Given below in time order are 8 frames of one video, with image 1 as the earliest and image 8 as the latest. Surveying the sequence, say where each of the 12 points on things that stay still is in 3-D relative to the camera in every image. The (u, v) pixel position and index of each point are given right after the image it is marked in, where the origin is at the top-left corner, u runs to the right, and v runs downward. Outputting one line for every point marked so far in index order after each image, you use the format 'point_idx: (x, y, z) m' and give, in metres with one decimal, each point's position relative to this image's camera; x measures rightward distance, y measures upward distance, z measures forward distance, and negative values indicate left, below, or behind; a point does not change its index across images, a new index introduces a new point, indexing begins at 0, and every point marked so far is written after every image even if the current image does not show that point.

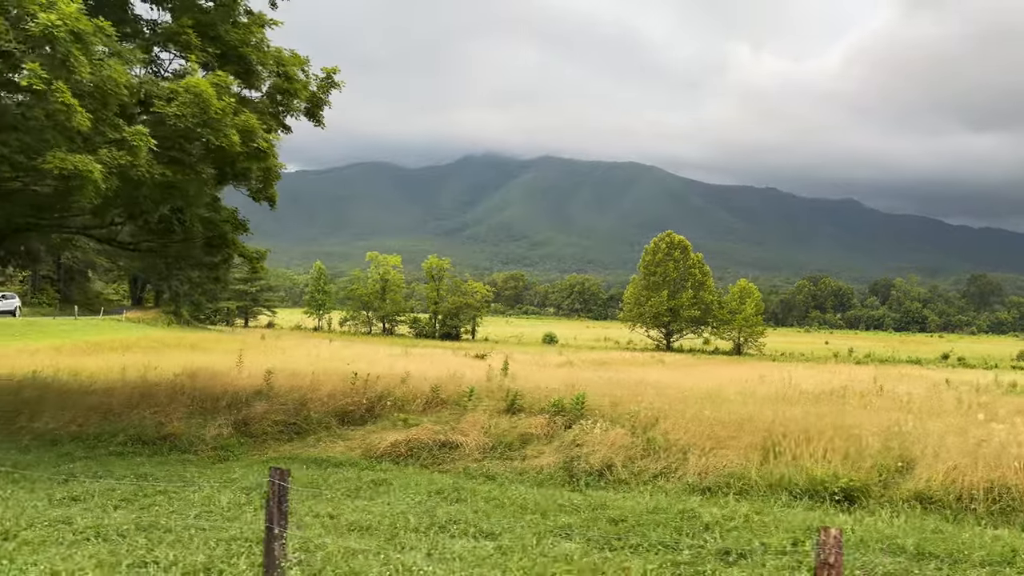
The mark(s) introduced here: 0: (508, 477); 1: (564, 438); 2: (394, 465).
0: (-0.1, -1.9, +5.8) m
1: (+0.6, -1.8, +6.7) m
2: (-1.3, -1.9, +6.2) m
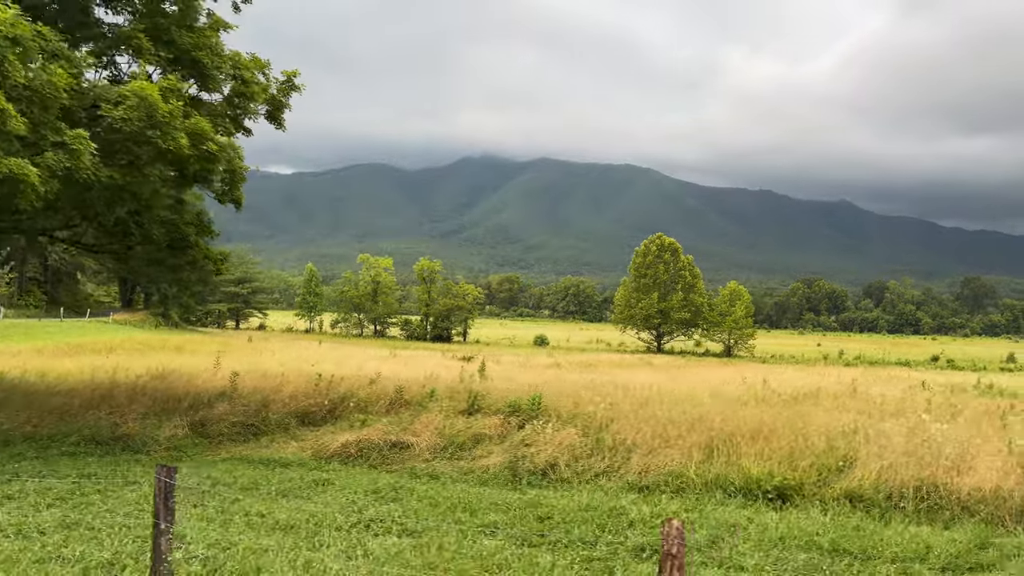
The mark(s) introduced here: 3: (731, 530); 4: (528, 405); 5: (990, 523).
0: (-0.6, -1.9, +5.8) m
1: (0.0, -1.8, +6.8) m
2: (-1.9, -1.9, +6.2) m
3: (+1.7, -1.9, +4.5) m
4: (+0.2, -1.7, +8.2) m
5: (+4.0, -2.0, +4.8) m
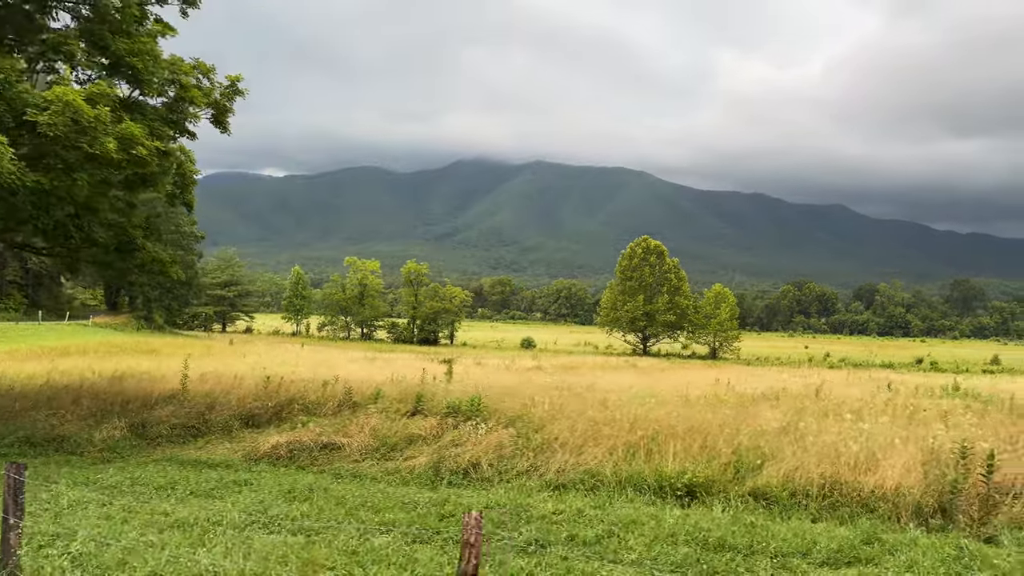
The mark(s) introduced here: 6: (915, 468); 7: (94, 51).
0: (-1.4, -2.0, +5.9) m
1: (-0.8, -1.8, +6.9) m
2: (-2.7, -2.0, +6.3) m
3: (+1.0, -1.9, +4.6) m
4: (-0.6, -1.7, +8.3) m
5: (+3.2, -2.0, +5.0) m
6: (+4.0, -1.8, +5.7) m
7: (-5.2, +3.0, +7.1) m
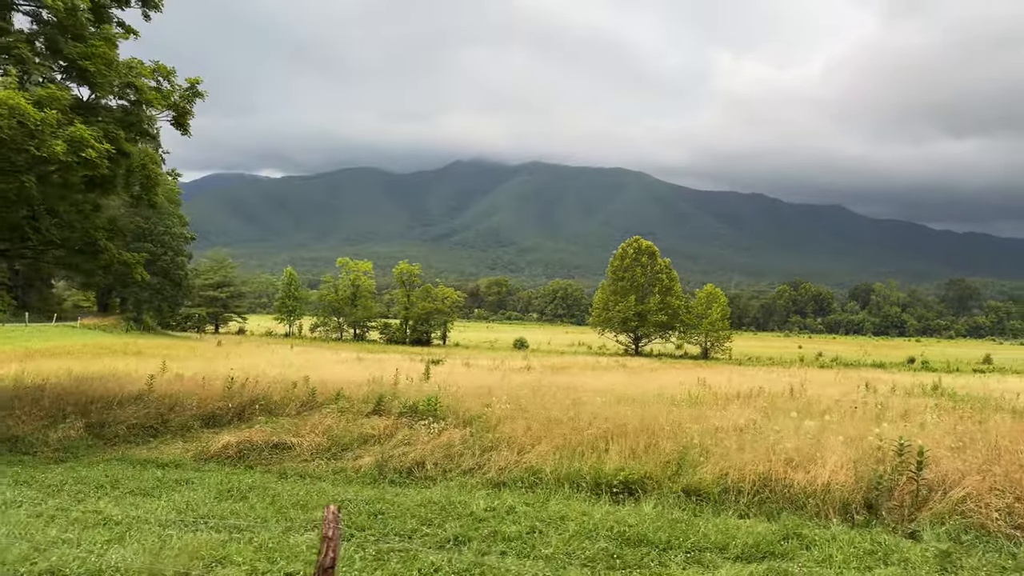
0: (-2.0, -2.0, +6.0) m
1: (-1.4, -1.8, +7.0) m
2: (-3.3, -2.0, +6.4) m
3: (+0.4, -2.0, +4.7) m
4: (-1.2, -1.7, +8.4) m
5: (+2.6, -2.0, +5.1) m
6: (+3.4, -1.8, +5.9) m
7: (-5.8, +2.9, +7.2) m
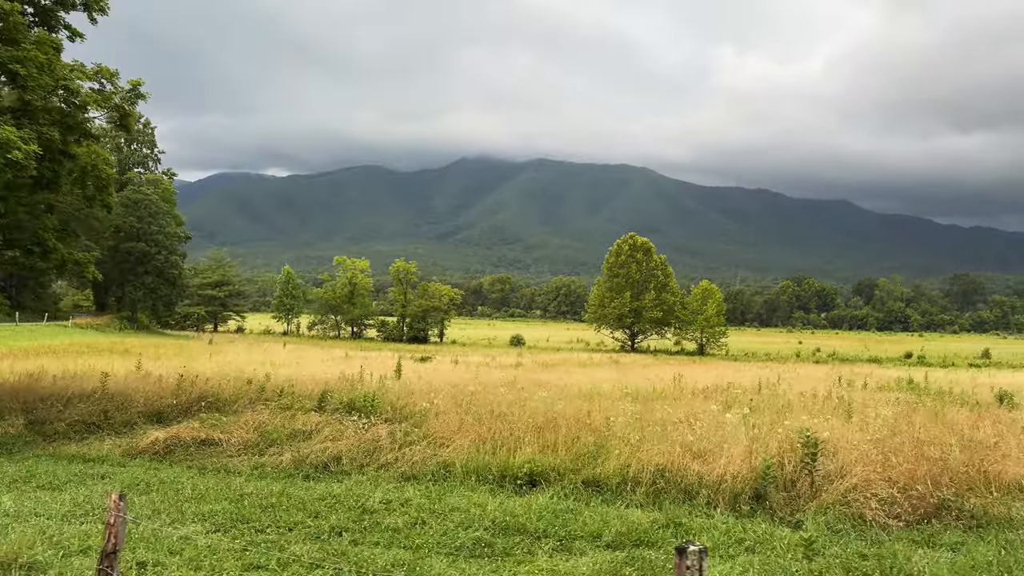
0: (-3.0, -2.0, +6.1) m
1: (-2.4, -1.8, +7.1) m
2: (-4.2, -2.0, +6.5) m
3: (-0.6, -1.9, +4.9) m
4: (-2.2, -1.7, +8.5) m
5: (+1.7, -2.0, +5.2) m
6: (+2.5, -1.7, +6.0) m
7: (-6.8, +2.9, +7.3) m
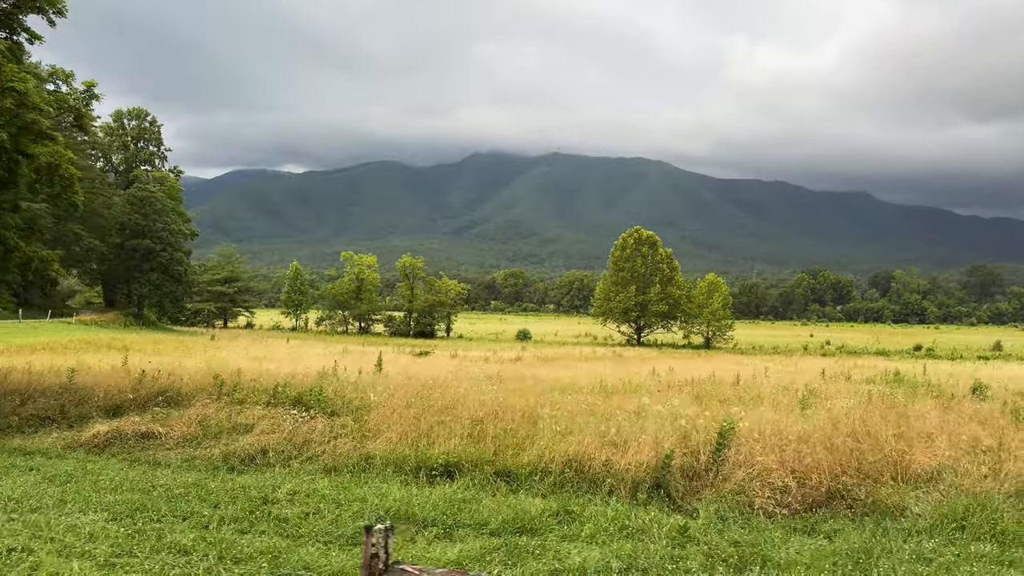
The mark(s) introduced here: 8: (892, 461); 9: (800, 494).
0: (-3.8, -1.9, +6.3) m
1: (-3.2, -1.8, +7.3) m
2: (-5.1, -1.9, +6.7) m
3: (-1.5, -1.9, +5.0) m
4: (-3.0, -1.6, +8.7) m
5: (+0.8, -1.9, +5.3) m
6: (+1.6, -1.7, +6.1) m
7: (-7.7, +3.0, +7.5) m
8: (+3.8, -1.7, +5.8) m
9: (+2.6, -1.9, +5.2) m
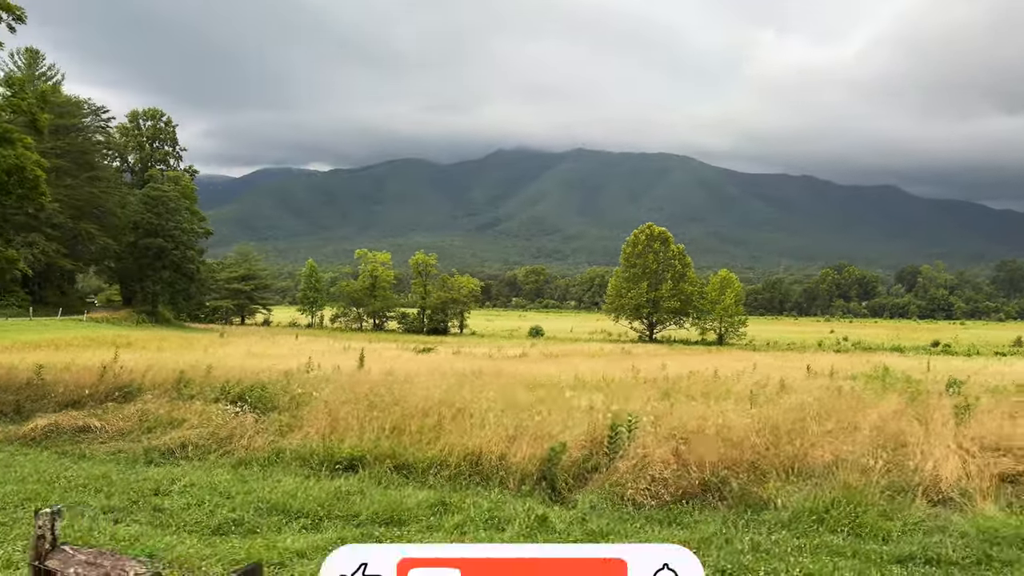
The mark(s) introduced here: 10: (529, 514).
0: (-4.9, -1.9, +6.6) m
1: (-4.2, -1.8, +7.5) m
2: (-6.1, -1.9, +7.0) m
3: (-2.5, -1.9, +5.2) m
4: (-4.0, -1.6, +8.9) m
5: (-0.3, -1.9, +5.4) m
6: (+0.6, -1.6, +6.2) m
7: (-8.7, +3.0, +7.8) m
8: (+2.8, -1.7, +5.8) m
9: (+1.5, -1.8, +5.2) m
10: (+0.1, -1.9, +4.8) m
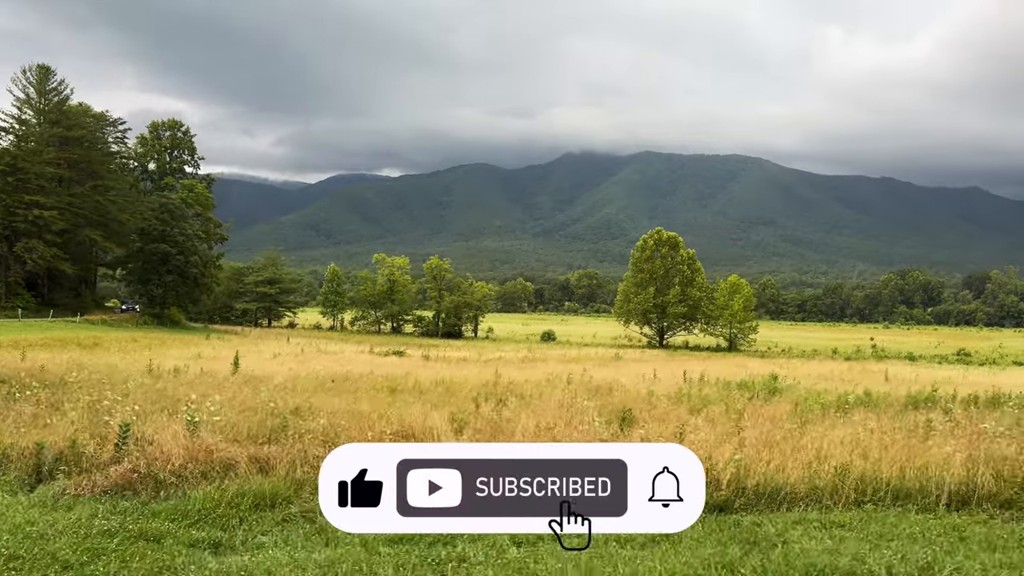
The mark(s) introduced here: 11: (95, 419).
0: (-10.1, -2.0, +7.4) m
1: (-9.3, -1.8, +8.3) m
2: (-11.3, -2.0, +7.9) m
3: (-7.8, -2.0, +5.9) m
4: (-9.0, -1.7, +9.7) m
5: (-5.5, -2.0, +6.0) m
6: (-4.6, -1.7, +6.7) m
7: (-13.8, +2.9, +8.9) m
8: (-2.5, -1.8, +6.2) m
9: (-3.7, -1.9, +5.7) m
10: (-5.2, -2.0, +5.4) m
11: (-5.1, -1.8, +7.6) m
